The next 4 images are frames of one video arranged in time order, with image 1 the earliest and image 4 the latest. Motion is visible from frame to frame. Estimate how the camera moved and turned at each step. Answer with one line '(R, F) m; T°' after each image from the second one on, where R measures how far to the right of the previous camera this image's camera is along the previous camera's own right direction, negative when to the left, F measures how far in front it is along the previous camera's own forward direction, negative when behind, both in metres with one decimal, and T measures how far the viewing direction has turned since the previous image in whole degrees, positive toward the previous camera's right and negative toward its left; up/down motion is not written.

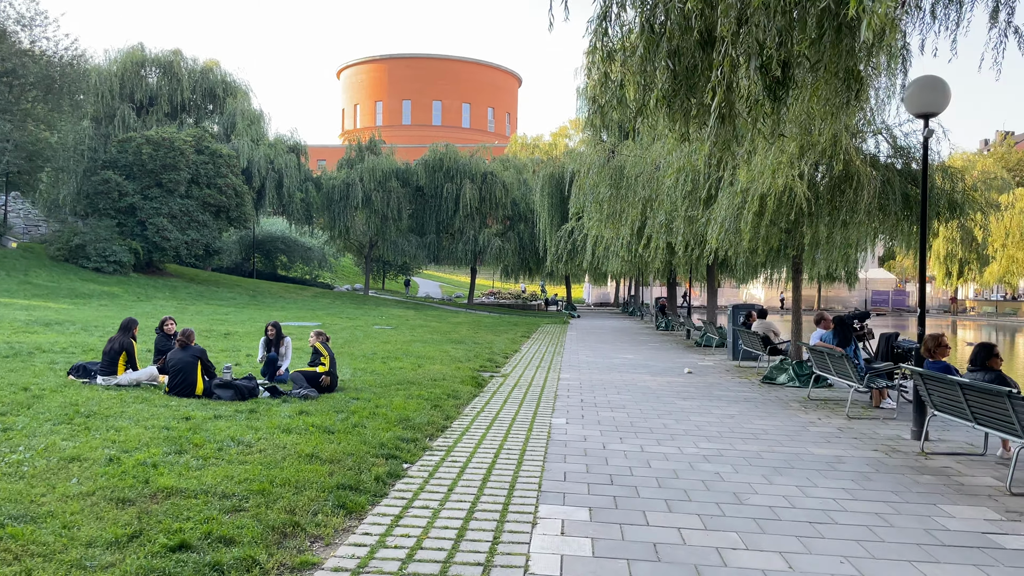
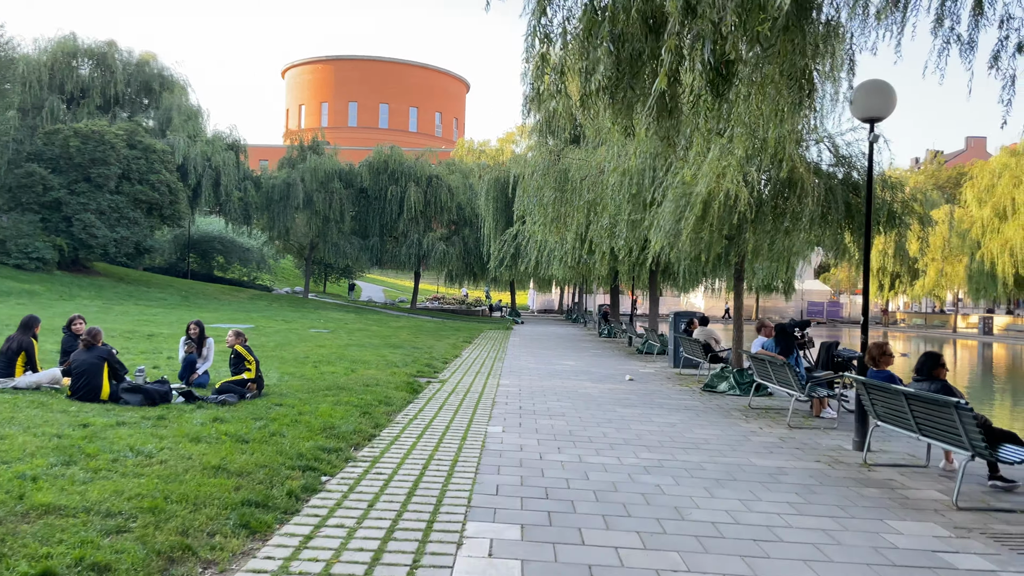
(+0.1, +0.4) m; +4°
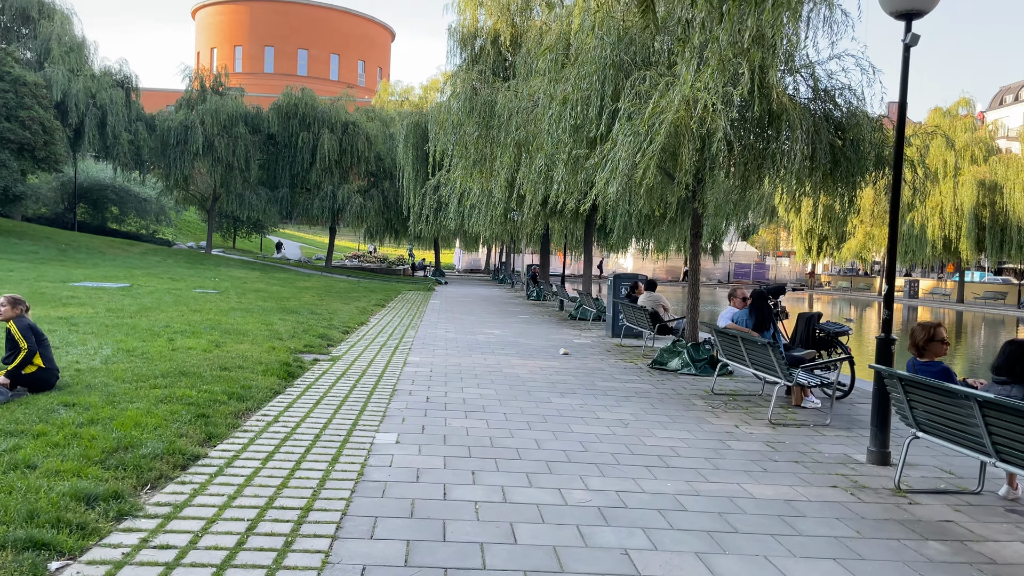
(+0.2, +2.2) m; +5°
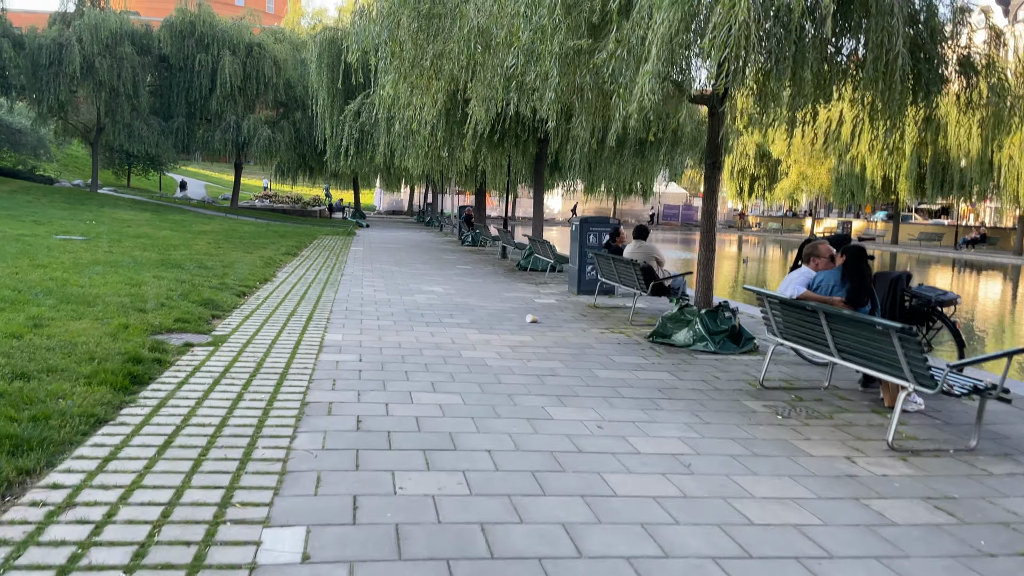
(-0.3, +2.7) m; +6°
